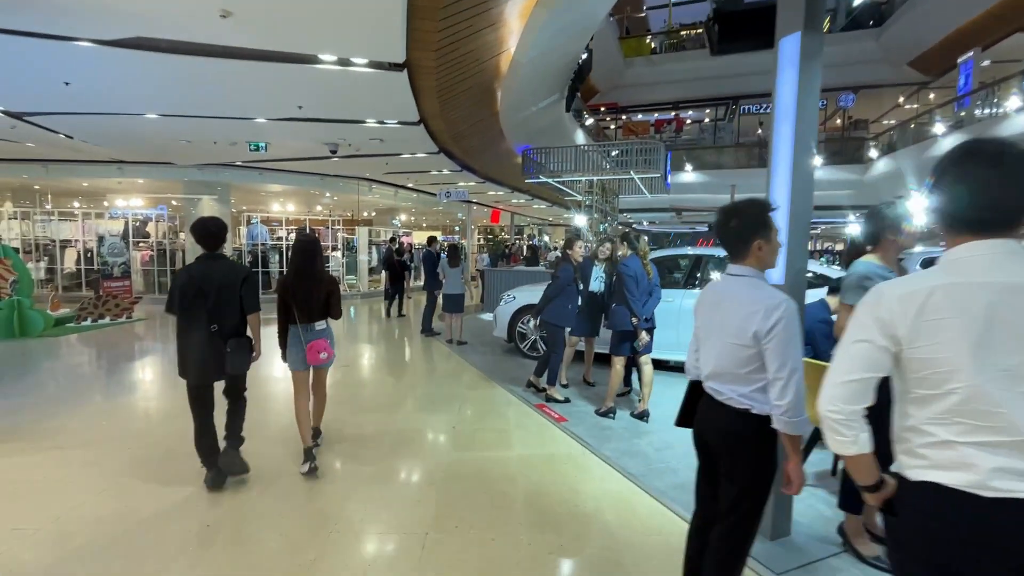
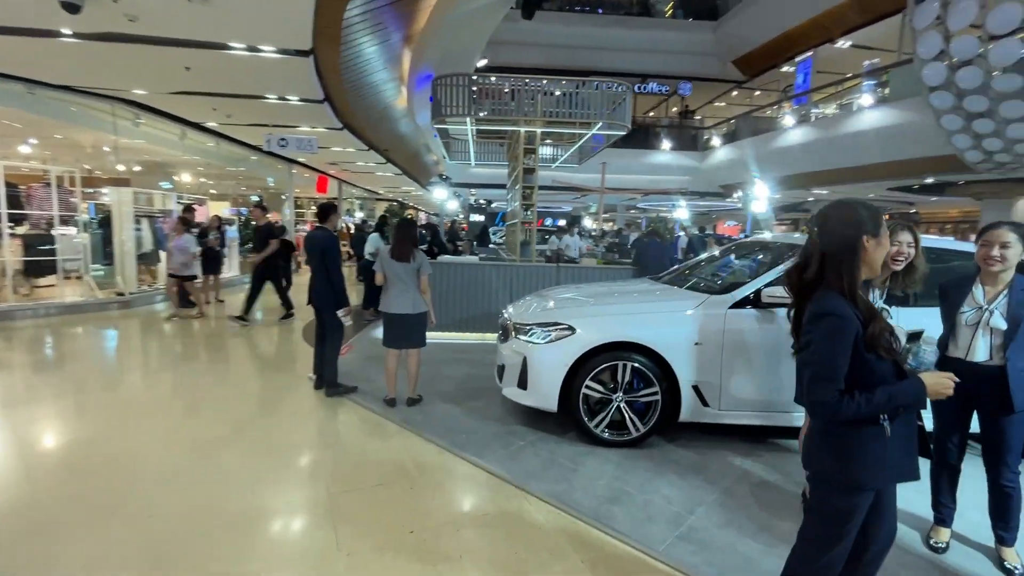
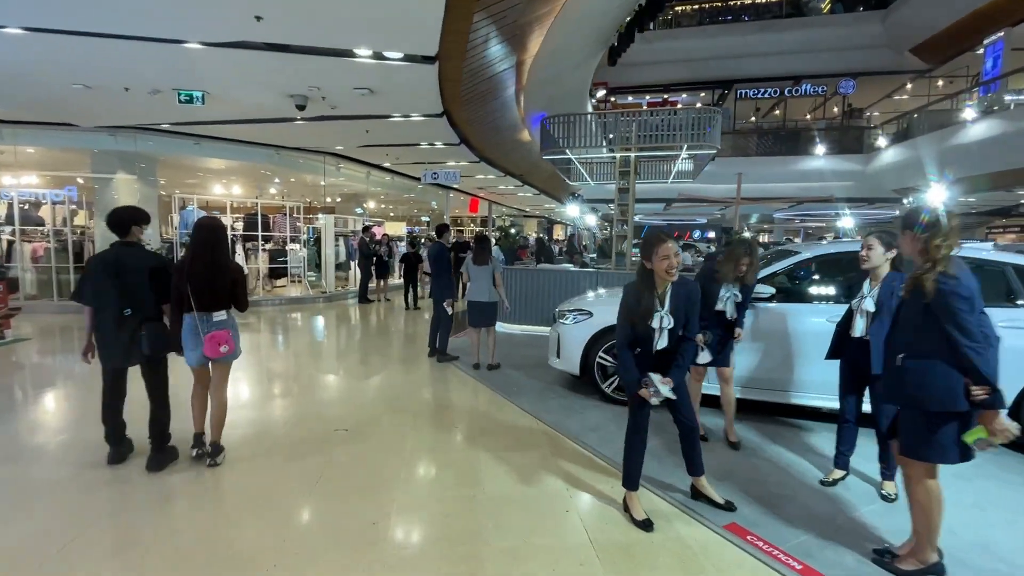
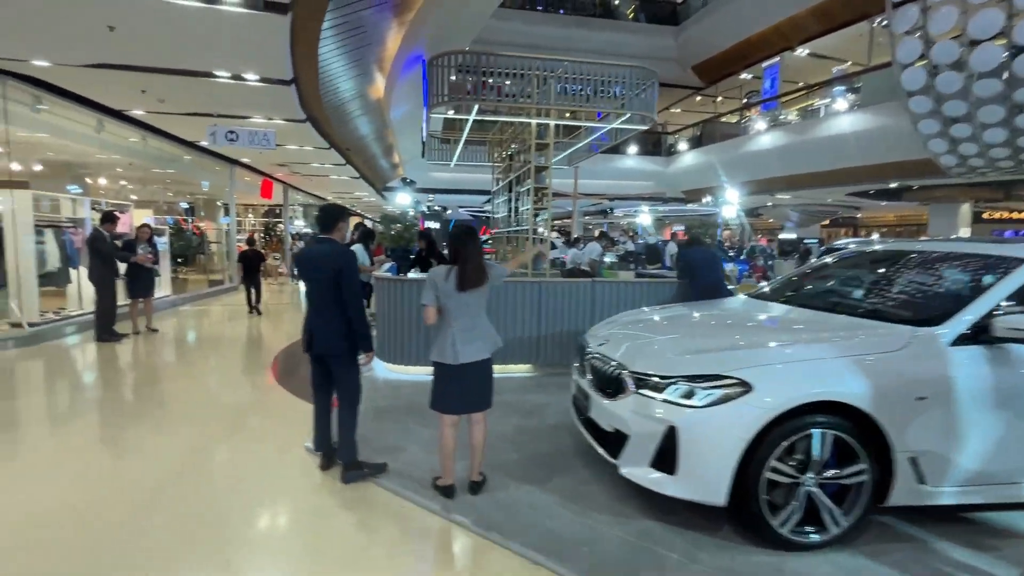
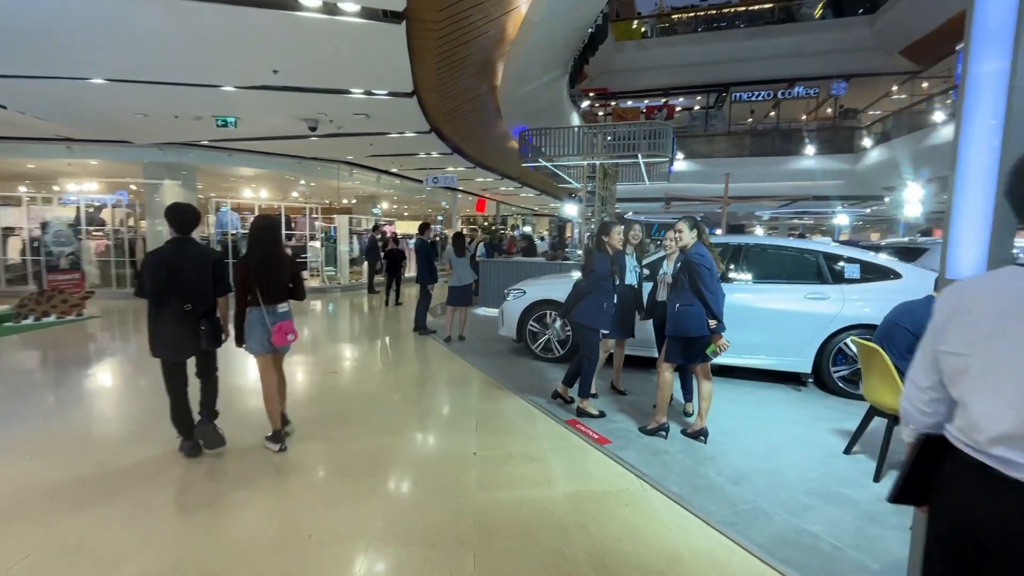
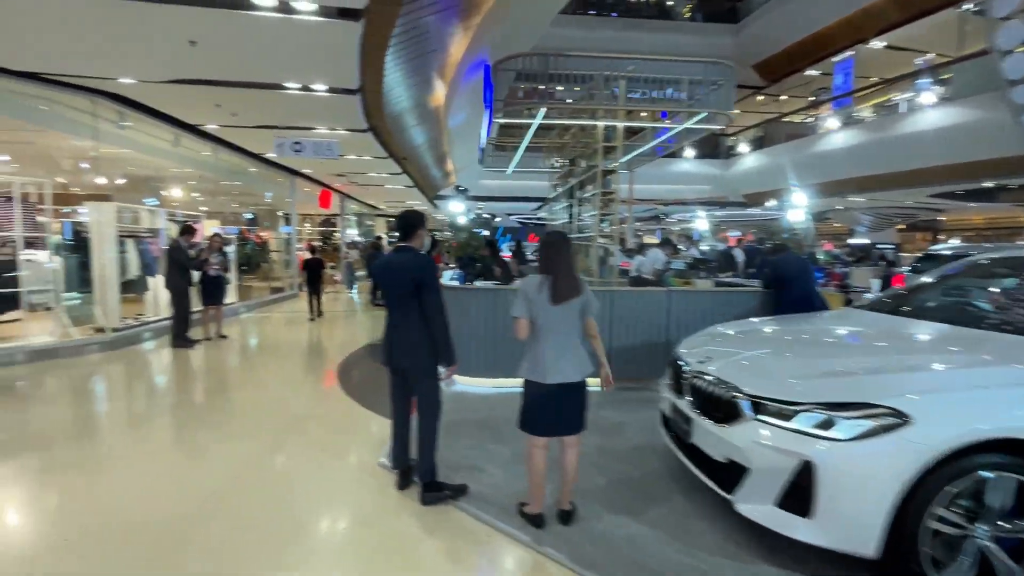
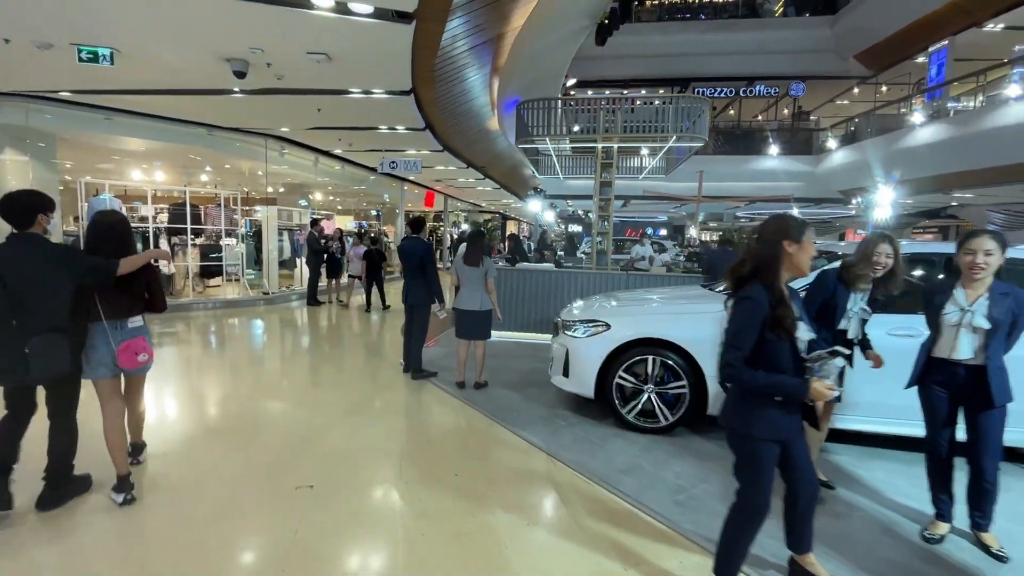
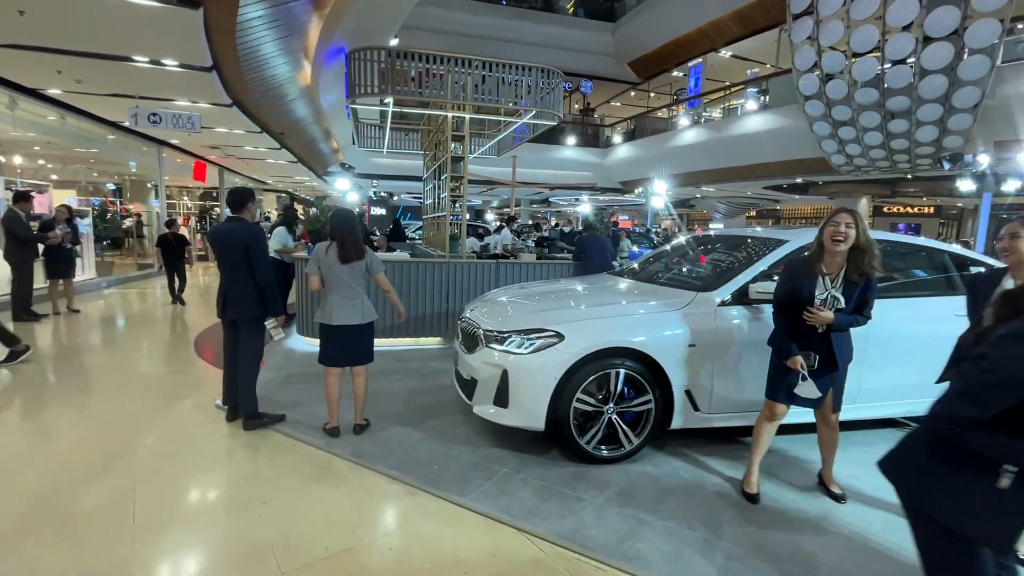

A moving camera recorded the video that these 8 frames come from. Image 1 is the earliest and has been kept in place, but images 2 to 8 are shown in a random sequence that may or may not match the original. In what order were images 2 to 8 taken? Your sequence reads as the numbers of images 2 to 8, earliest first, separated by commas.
5, 3, 7, 2, 8, 4, 6
